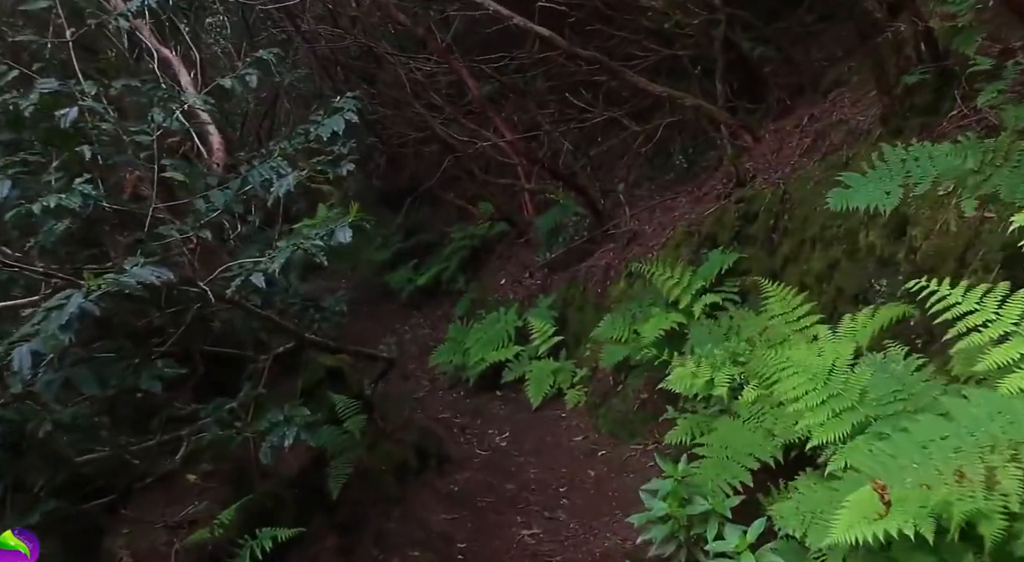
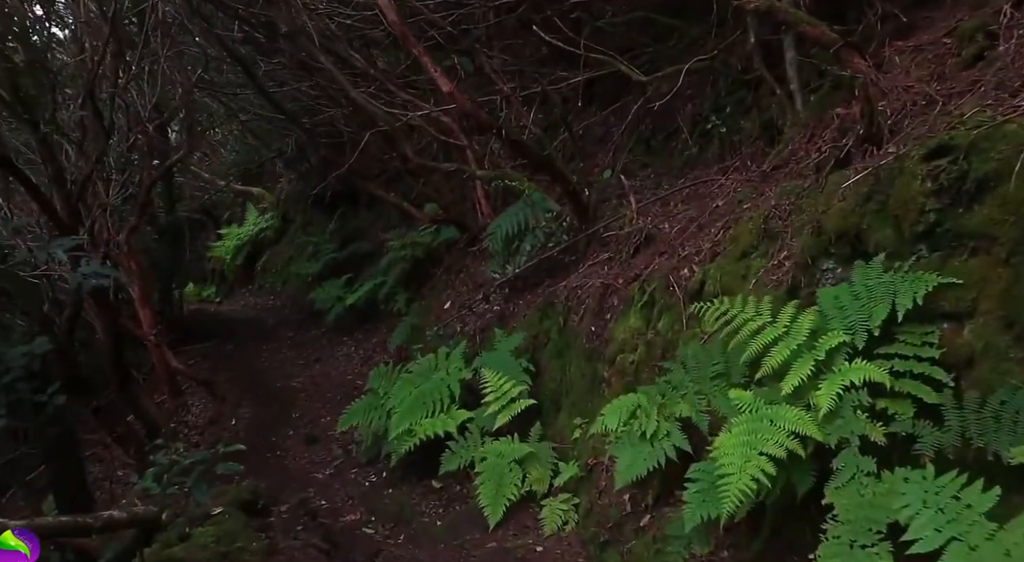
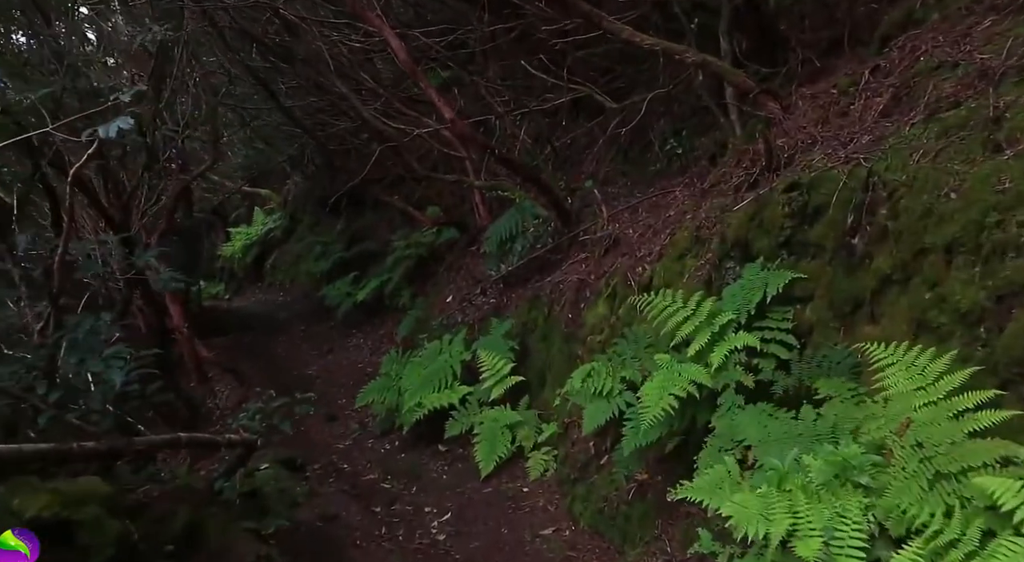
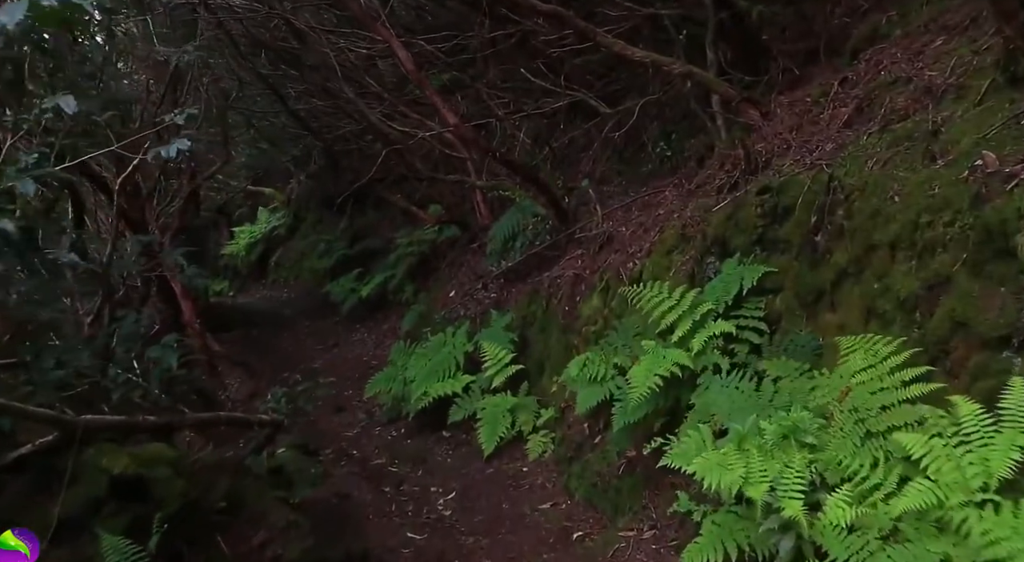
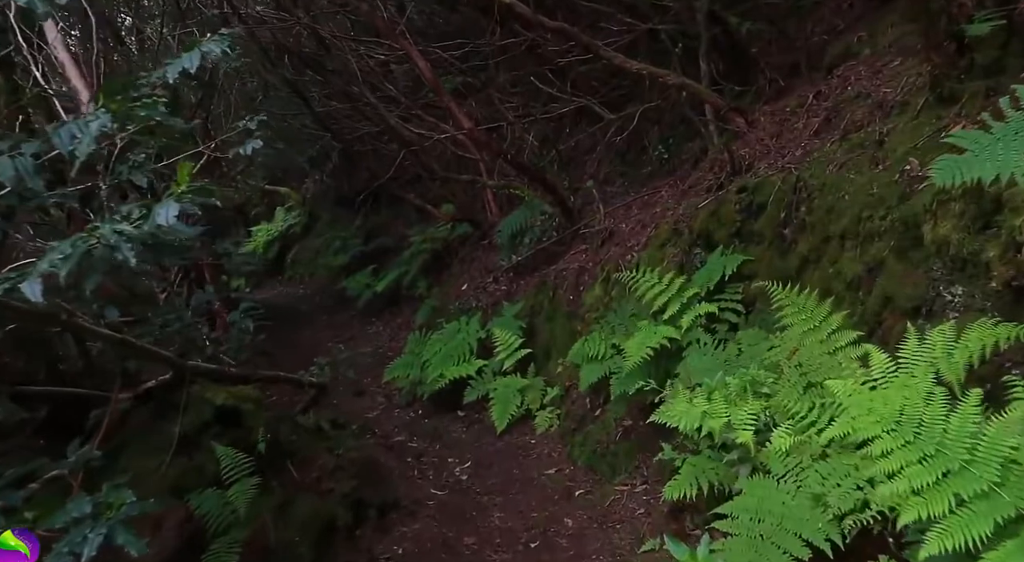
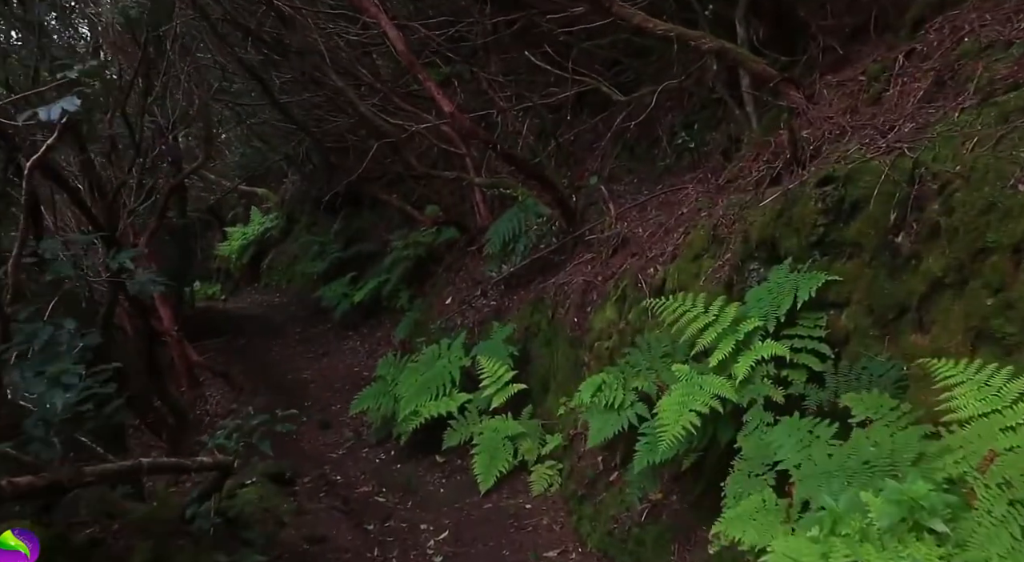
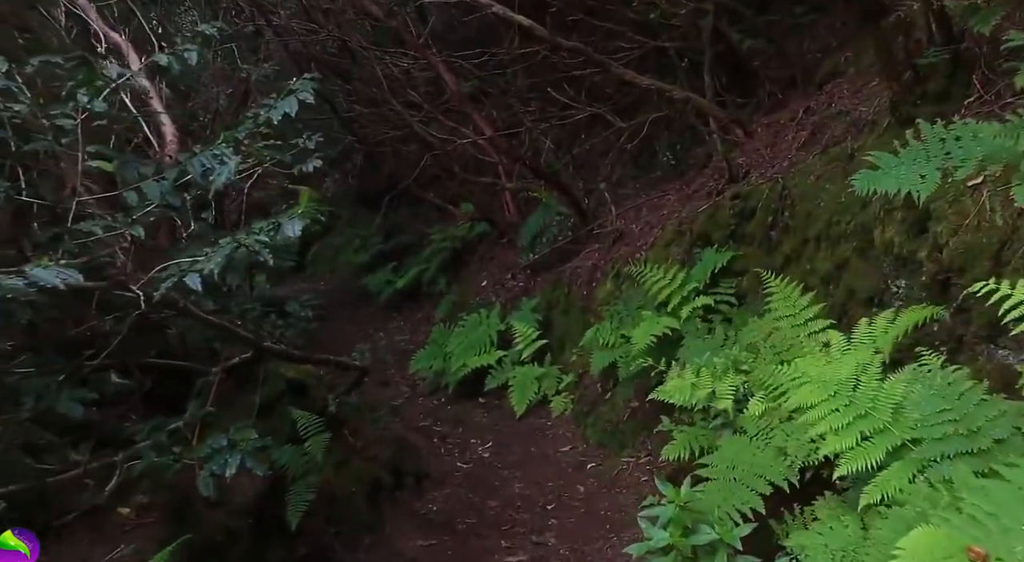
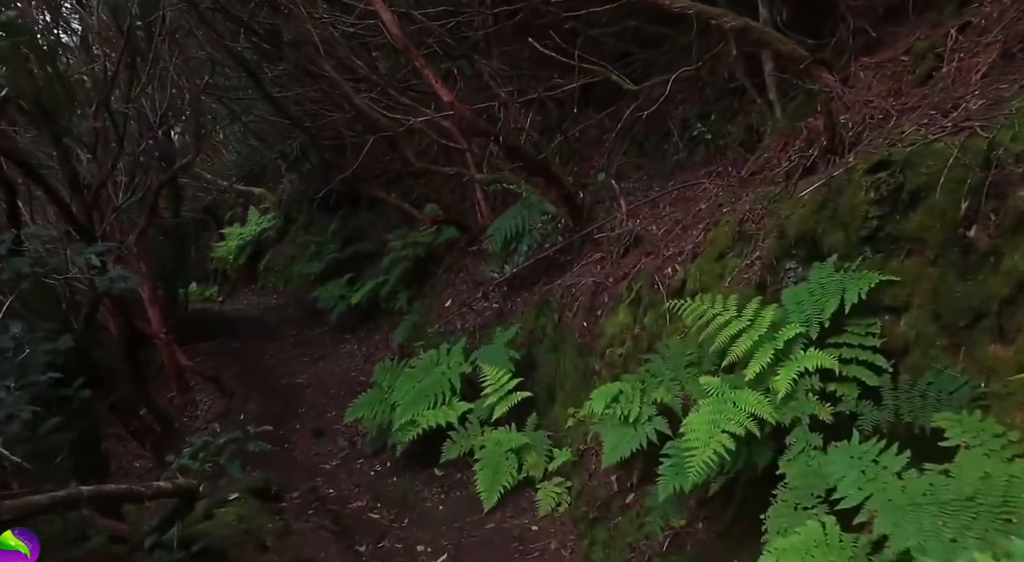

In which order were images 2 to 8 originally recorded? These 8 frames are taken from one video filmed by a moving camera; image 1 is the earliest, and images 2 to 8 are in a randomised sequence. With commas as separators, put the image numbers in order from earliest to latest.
7, 5, 4, 3, 6, 8, 2
